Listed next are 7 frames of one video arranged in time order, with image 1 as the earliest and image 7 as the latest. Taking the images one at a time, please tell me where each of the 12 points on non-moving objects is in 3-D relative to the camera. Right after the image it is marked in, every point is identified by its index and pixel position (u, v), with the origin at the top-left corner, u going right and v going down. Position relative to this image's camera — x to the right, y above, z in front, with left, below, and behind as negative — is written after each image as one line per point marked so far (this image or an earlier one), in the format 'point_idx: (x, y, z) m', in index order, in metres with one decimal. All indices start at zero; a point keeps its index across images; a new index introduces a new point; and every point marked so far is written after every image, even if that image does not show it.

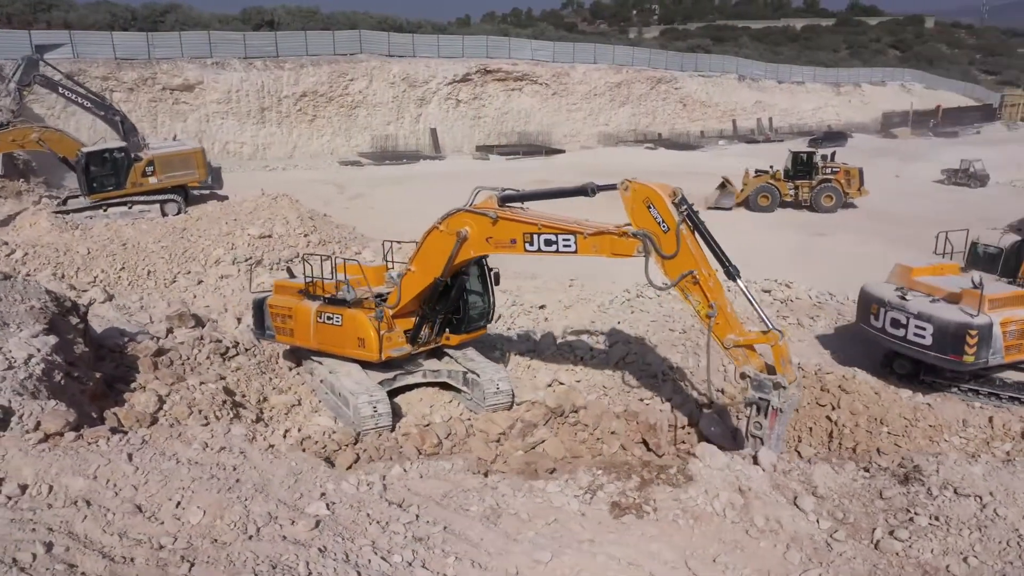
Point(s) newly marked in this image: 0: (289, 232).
0: (-3.7, +0.9, +13.7) m
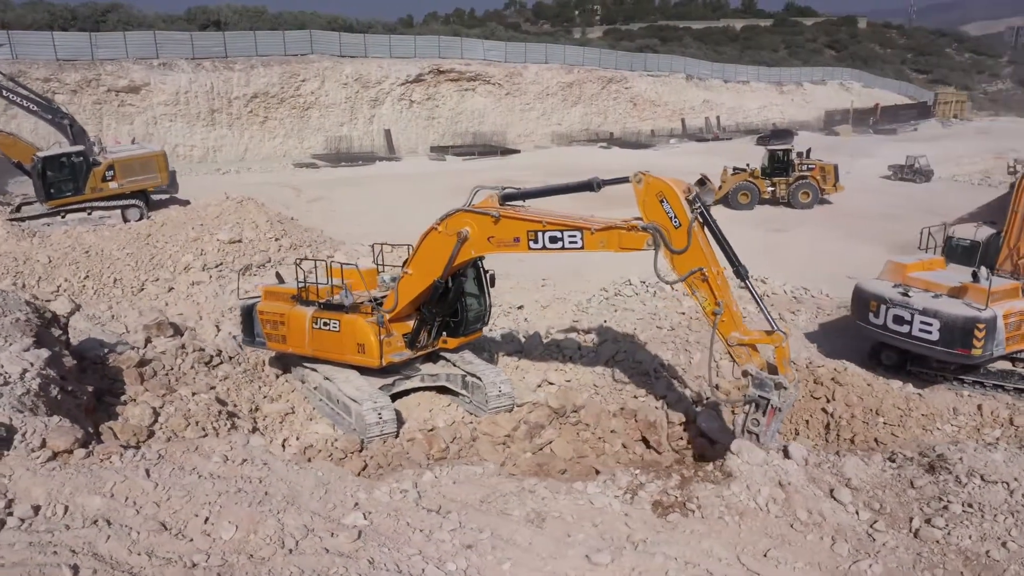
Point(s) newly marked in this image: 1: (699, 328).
0: (-4.1, +0.8, +13.4) m
1: (+2.2, -0.5, +9.8) m
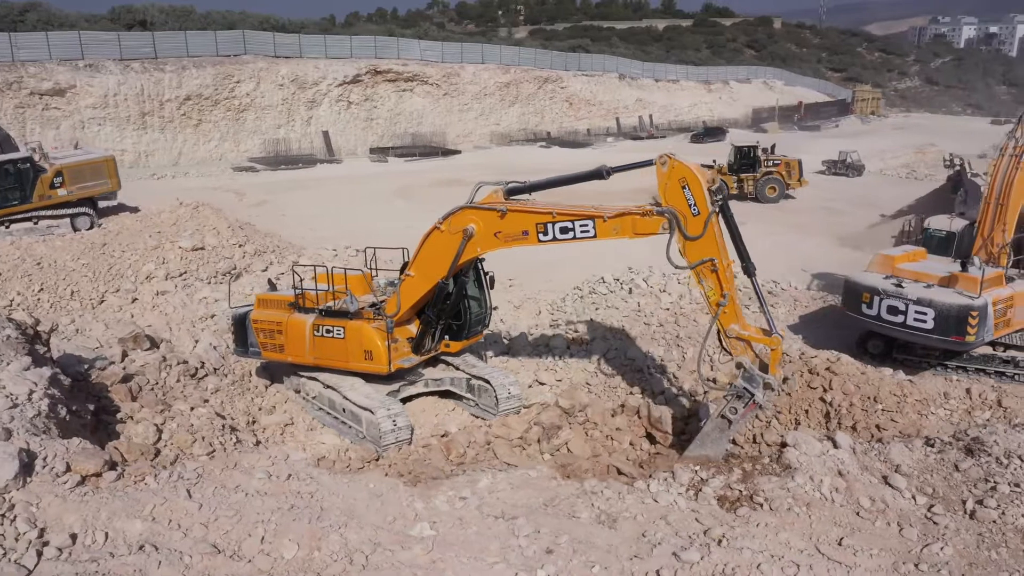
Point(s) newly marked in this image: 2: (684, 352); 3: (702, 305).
0: (-4.6, +0.7, +13.0) m
1: (+2.1, -0.4, +10.0) m
2: (+1.9, -0.7, +9.2) m
3: (+2.5, -0.2, +10.7) m
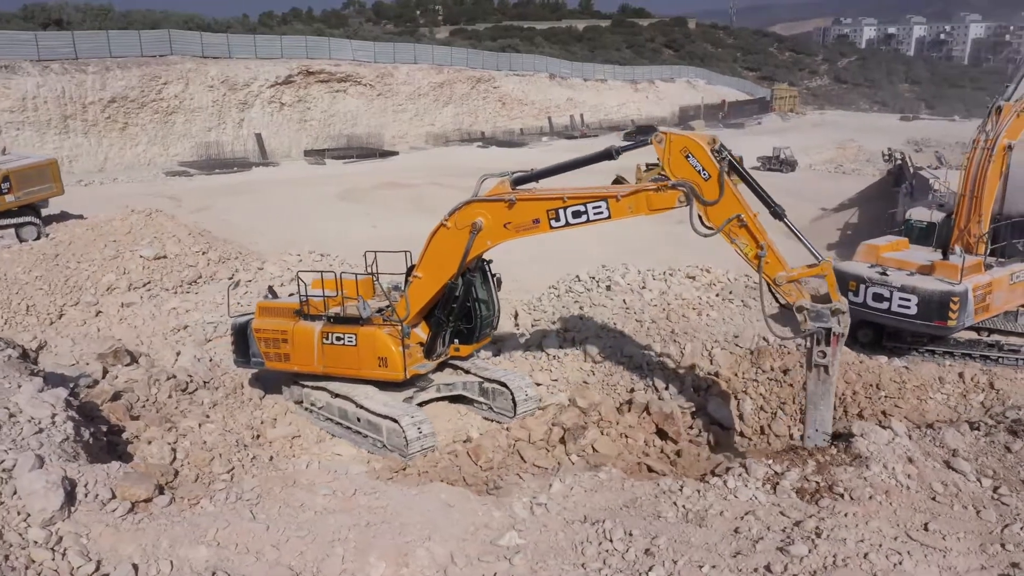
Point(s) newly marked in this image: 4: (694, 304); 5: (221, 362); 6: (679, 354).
0: (-5.0, +0.6, +12.4) m
1: (+2.0, -0.4, +10.1) m
2: (+1.9, -0.7, +9.3) m
3: (+2.3, -0.2, +10.8) m
4: (+2.3, -0.2, +10.7) m
5: (-3.3, -0.8, +9.3) m
6: (+1.9, -0.7, +9.2) m
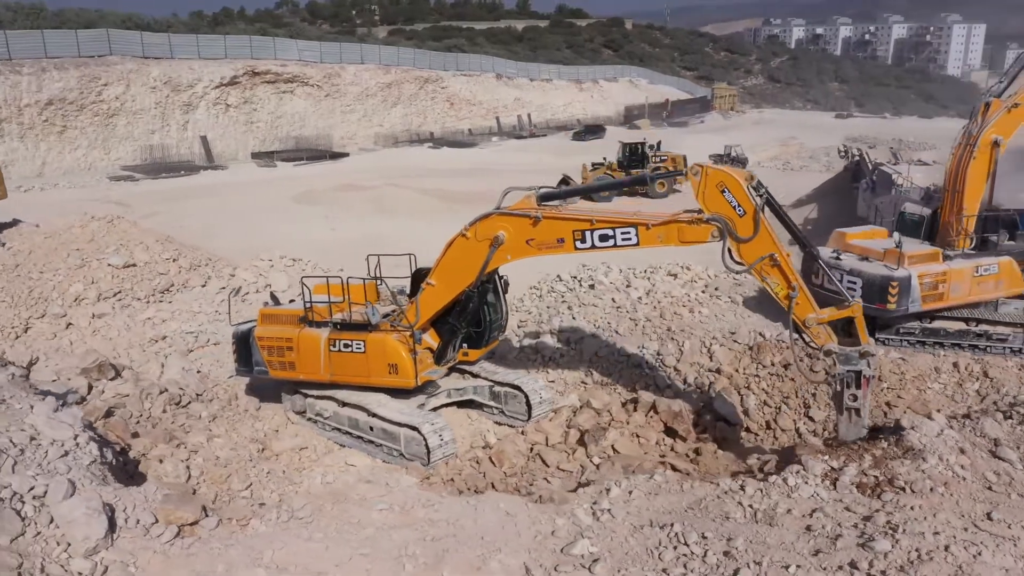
0: (-5.2, +0.4, +12.0) m
1: (+1.9, -0.3, +10.1) m
2: (+1.9, -0.6, +9.3) m
3: (+2.2, -0.1, +10.9) m
4: (+2.2, -0.2, +10.7) m
5: (-3.3, -0.9, +9.0) m
6: (+1.9, -0.7, +9.2) m
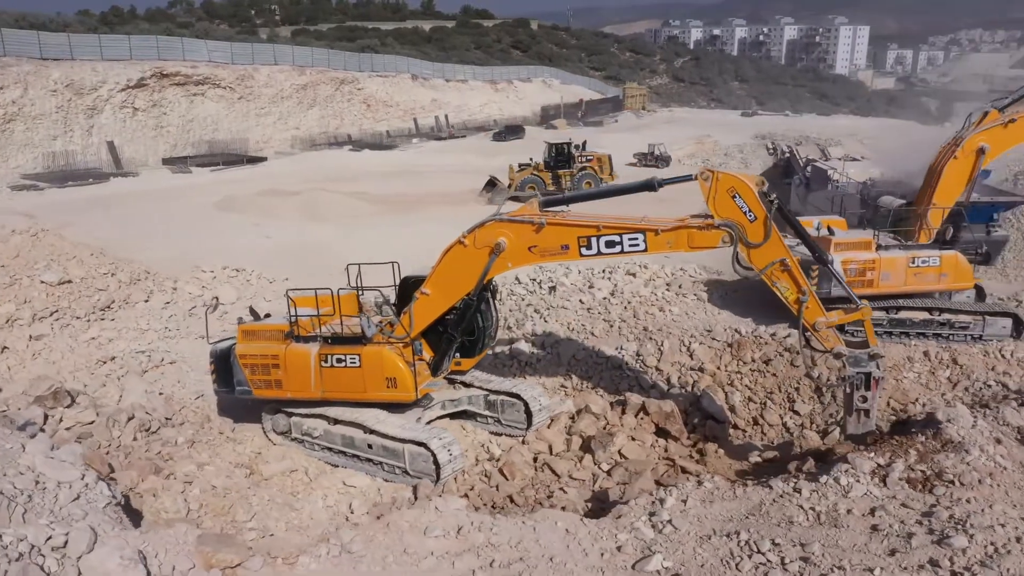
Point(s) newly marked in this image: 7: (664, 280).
0: (-5.7, +0.2, +11.2) m
1: (+1.6, -0.3, +10.1) m
2: (+1.7, -0.6, +9.3) m
3: (+1.7, -0.1, +10.9) m
4: (+1.8, -0.2, +10.7) m
5: (-3.5, -1.1, +8.4) m
6: (+1.6, -0.7, +9.2) m
7: (+2.2, +0.1, +11.7) m
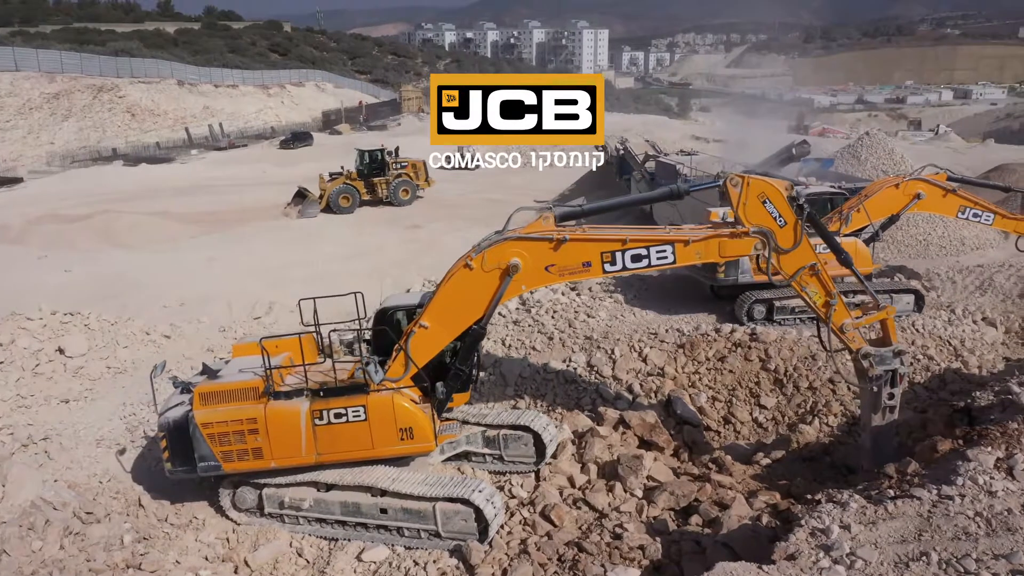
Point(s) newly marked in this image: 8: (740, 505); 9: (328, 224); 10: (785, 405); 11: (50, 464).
0: (-6.6, -0.5, +8.7) m
1: (+0.7, -0.4, +9.7) m
2: (+1.0, -0.7, +9.0) m
3: (+0.6, -0.2, +10.5) m
4: (+0.7, -0.2, +10.4) m
5: (-3.6, -1.6, +6.7) m
6: (+1.0, -0.8, +8.9) m
7: (+0.8, 0.0, +11.5) m
8: (+1.5, -1.5, +5.7) m
9: (-4.4, +1.6, +20.0) m
10: (+2.7, -1.2, +8.2) m
11: (-3.9, -1.5, +7.0) m
